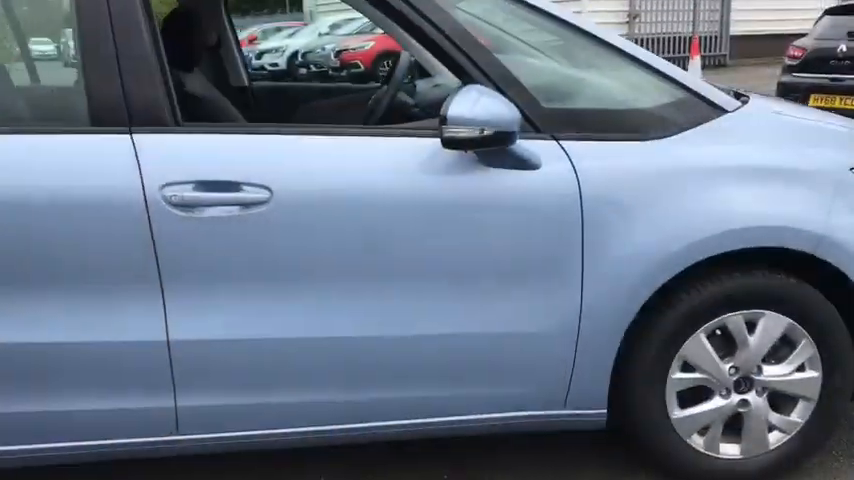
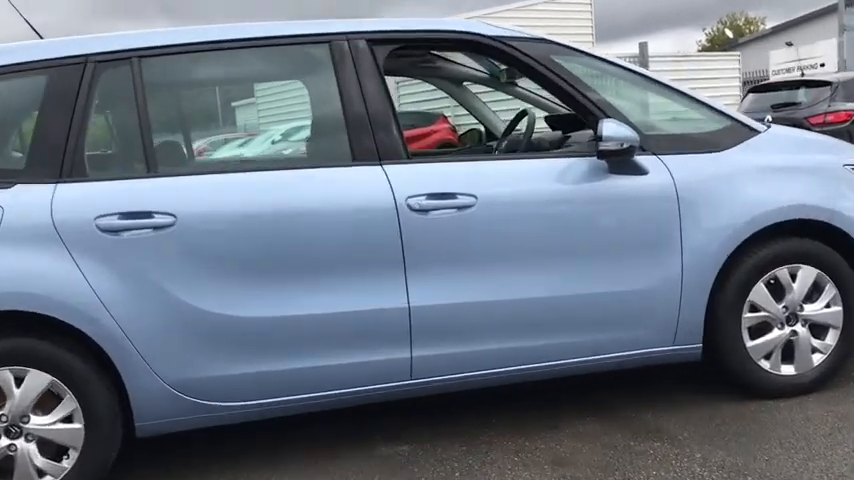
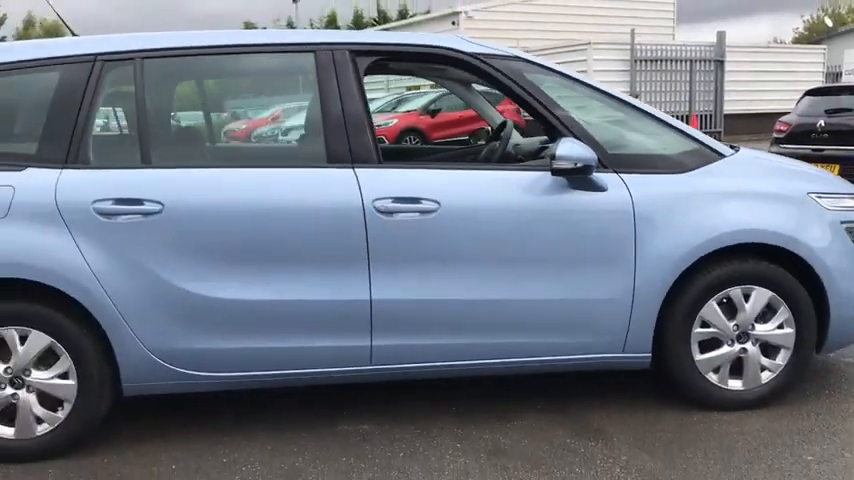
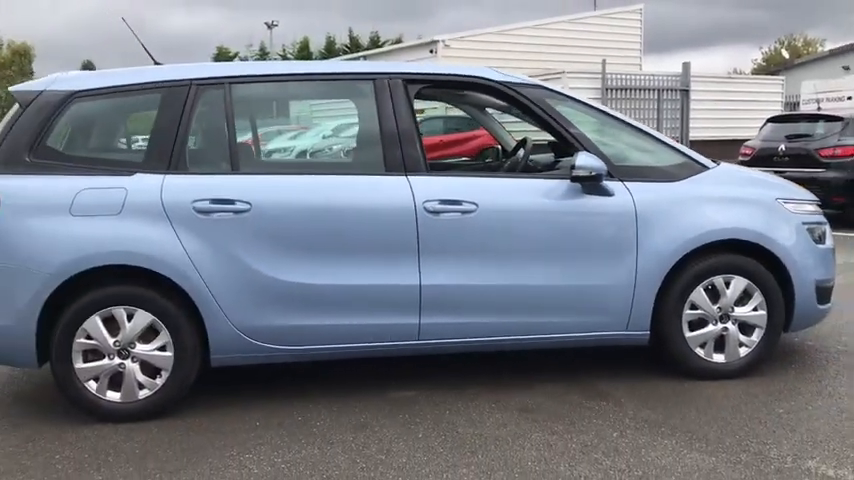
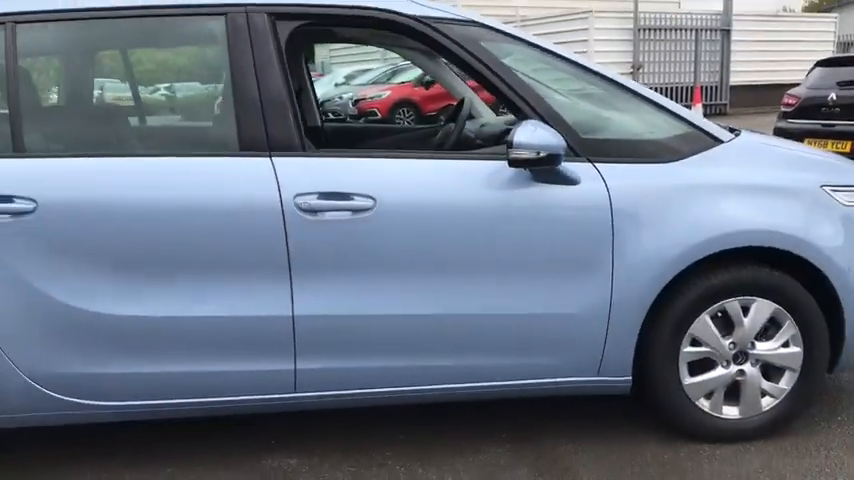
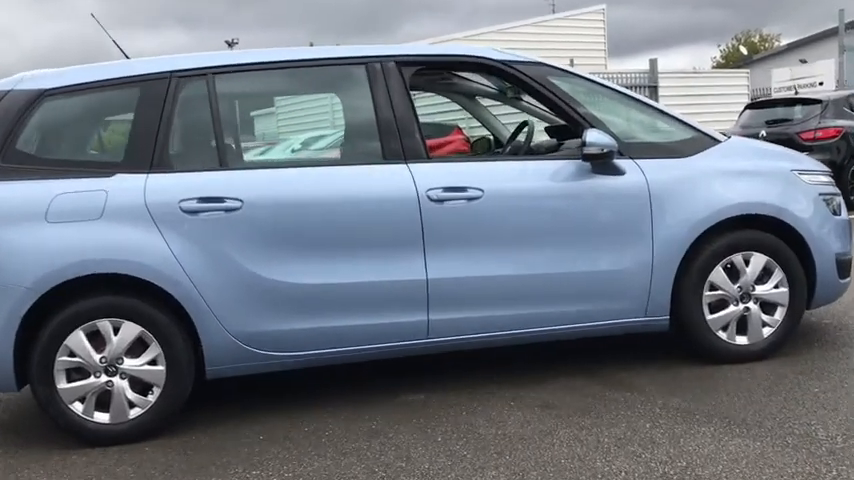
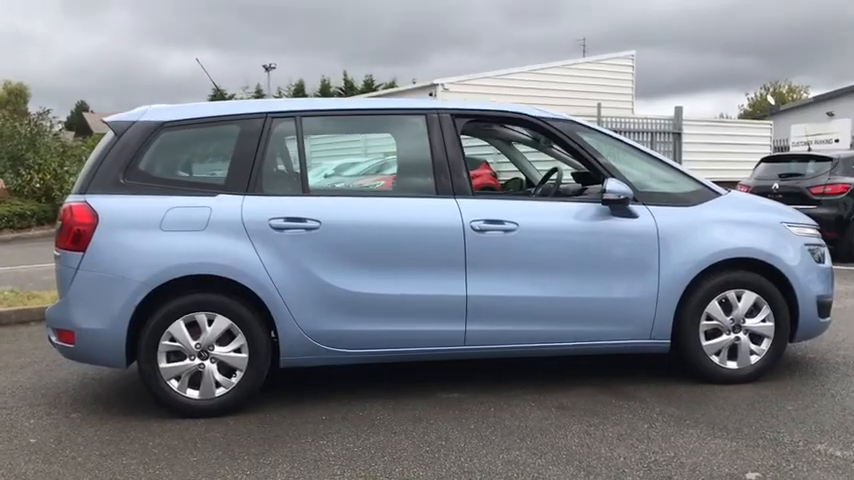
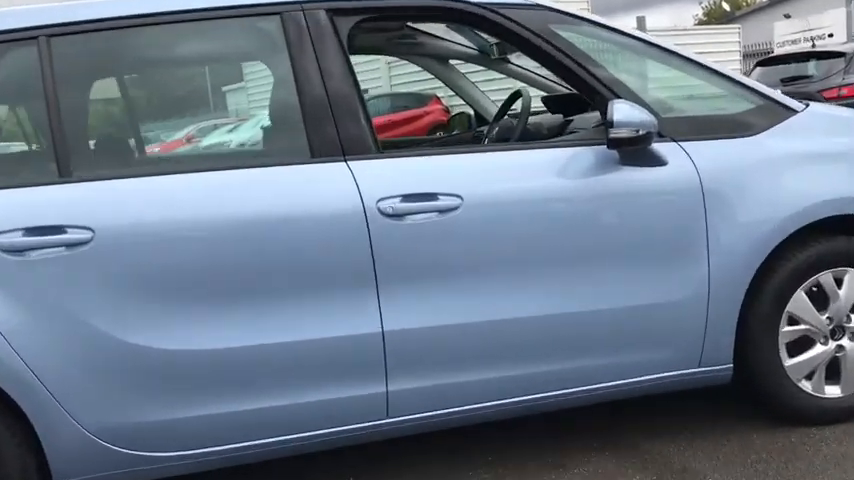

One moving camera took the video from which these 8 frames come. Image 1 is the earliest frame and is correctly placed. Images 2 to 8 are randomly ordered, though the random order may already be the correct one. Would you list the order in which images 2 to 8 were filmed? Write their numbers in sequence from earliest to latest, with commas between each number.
5, 3, 4, 7, 6, 2, 8
